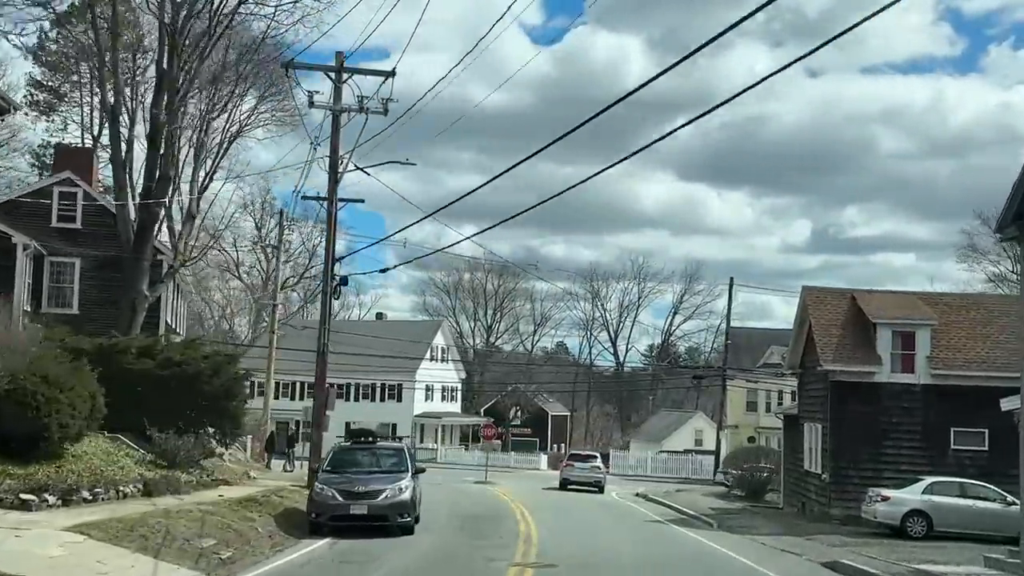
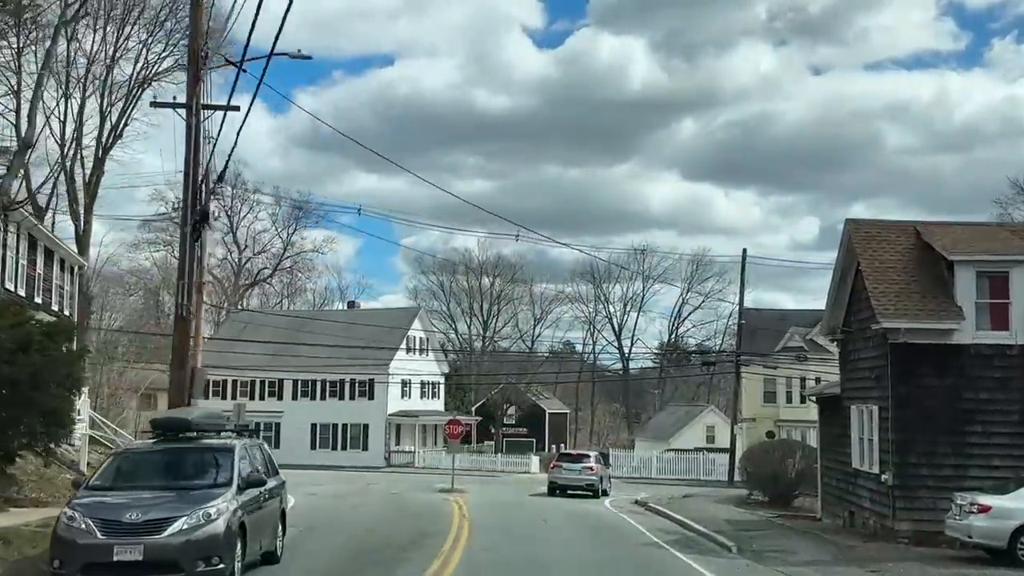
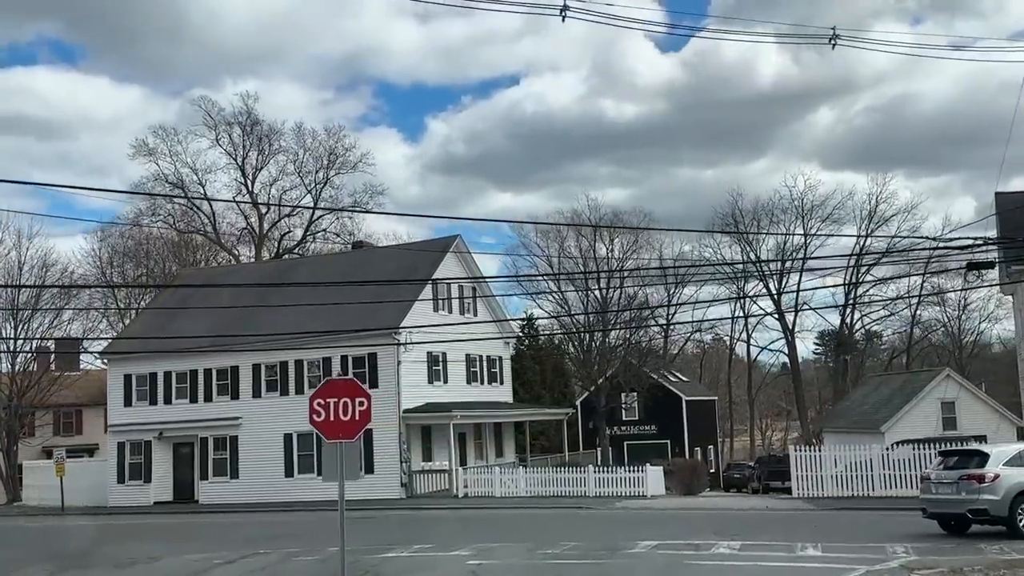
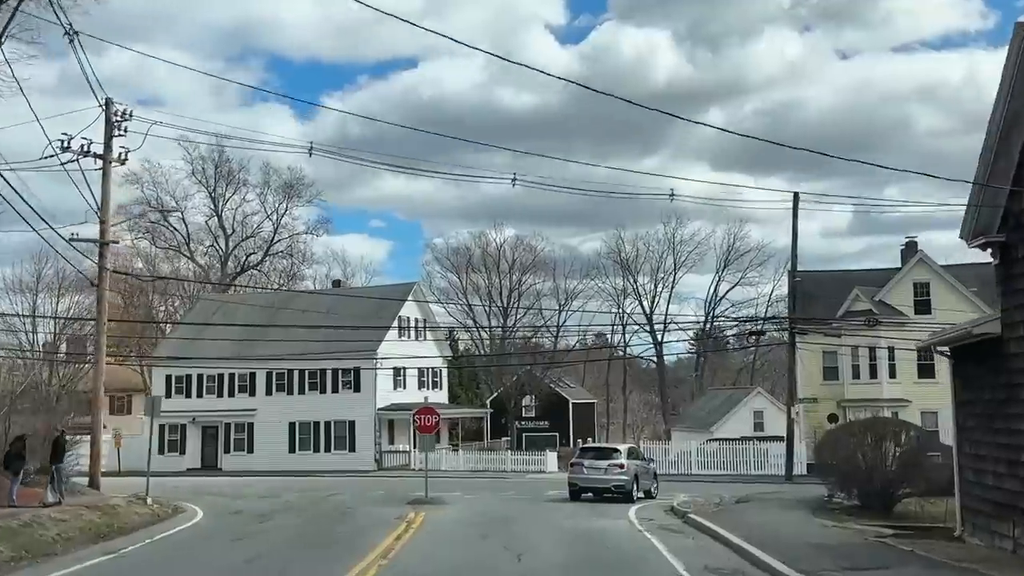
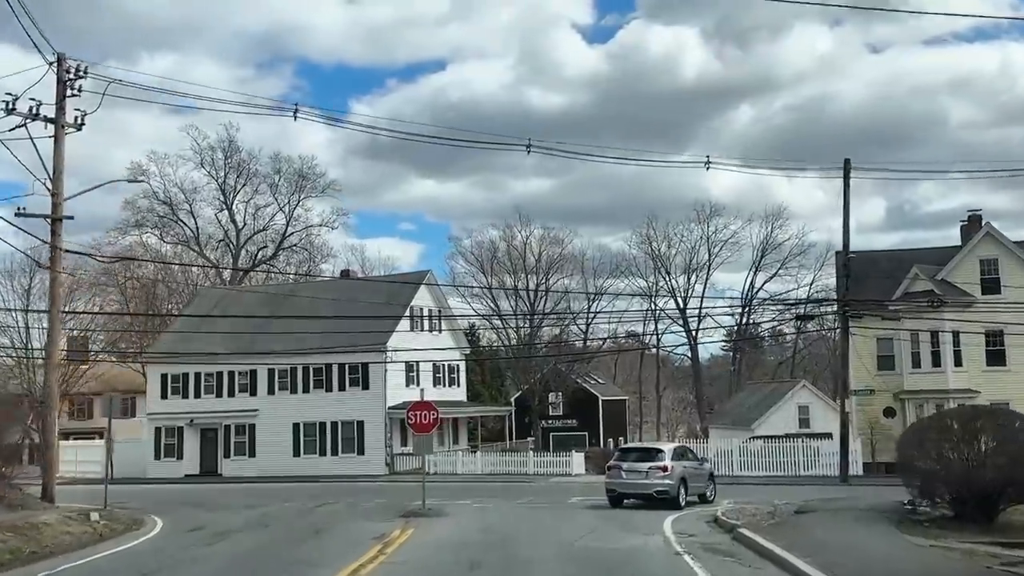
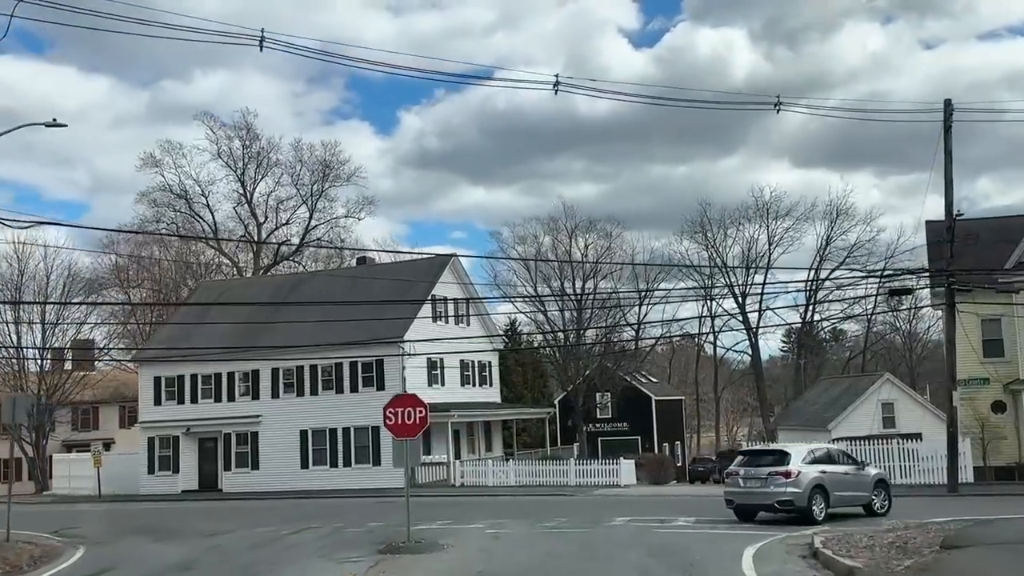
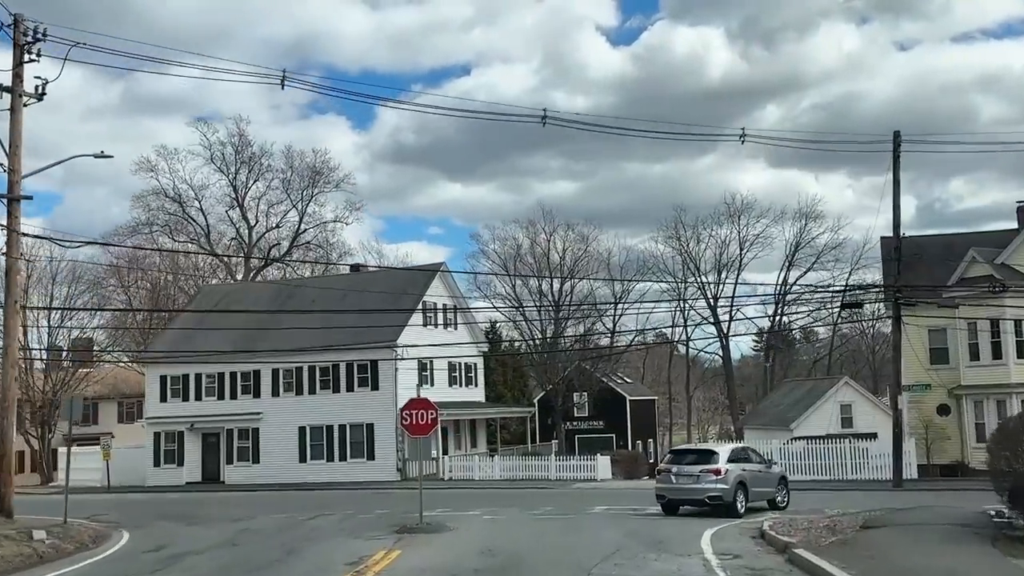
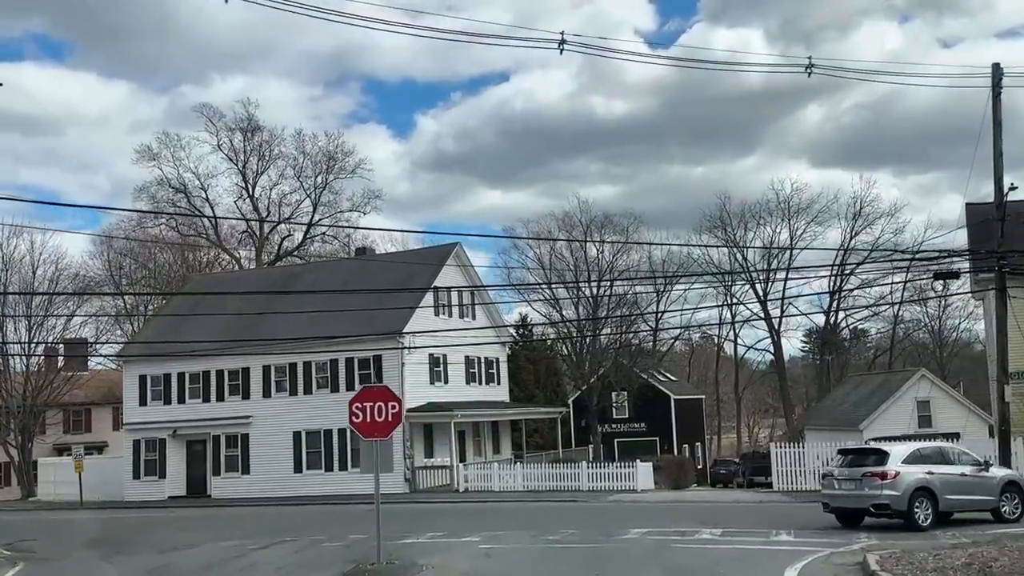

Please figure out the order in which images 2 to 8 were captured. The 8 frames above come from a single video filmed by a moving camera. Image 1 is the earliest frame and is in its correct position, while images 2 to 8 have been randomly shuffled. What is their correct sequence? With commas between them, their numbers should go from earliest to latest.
2, 4, 5, 7, 6, 8, 3
